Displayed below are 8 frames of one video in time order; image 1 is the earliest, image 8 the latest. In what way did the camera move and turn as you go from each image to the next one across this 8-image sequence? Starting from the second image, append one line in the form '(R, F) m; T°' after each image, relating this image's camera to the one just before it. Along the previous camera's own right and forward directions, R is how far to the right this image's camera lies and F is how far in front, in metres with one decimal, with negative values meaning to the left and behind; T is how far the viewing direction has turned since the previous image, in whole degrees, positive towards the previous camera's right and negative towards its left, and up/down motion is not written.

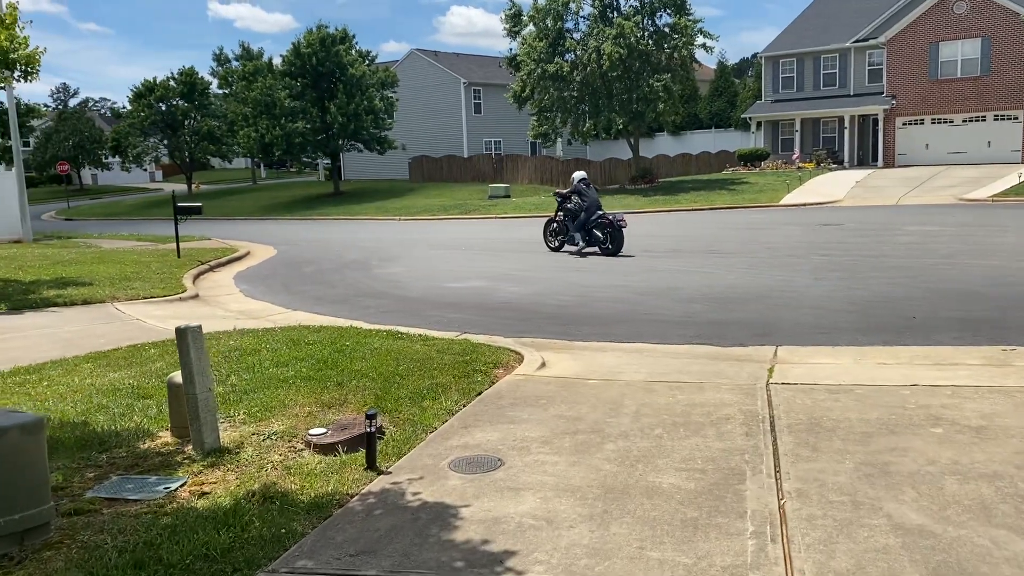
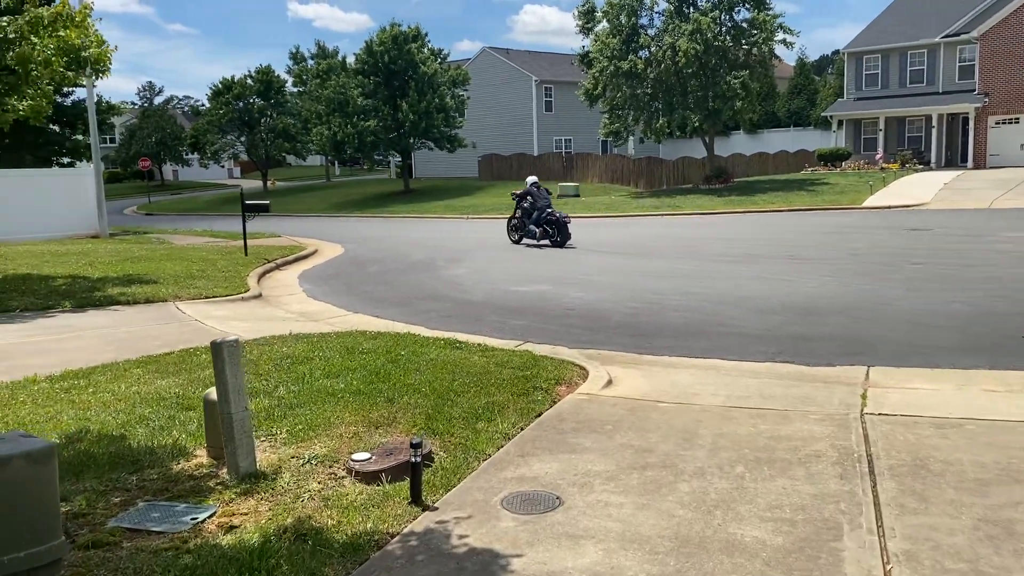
(0.0, +0.4) m; -5°
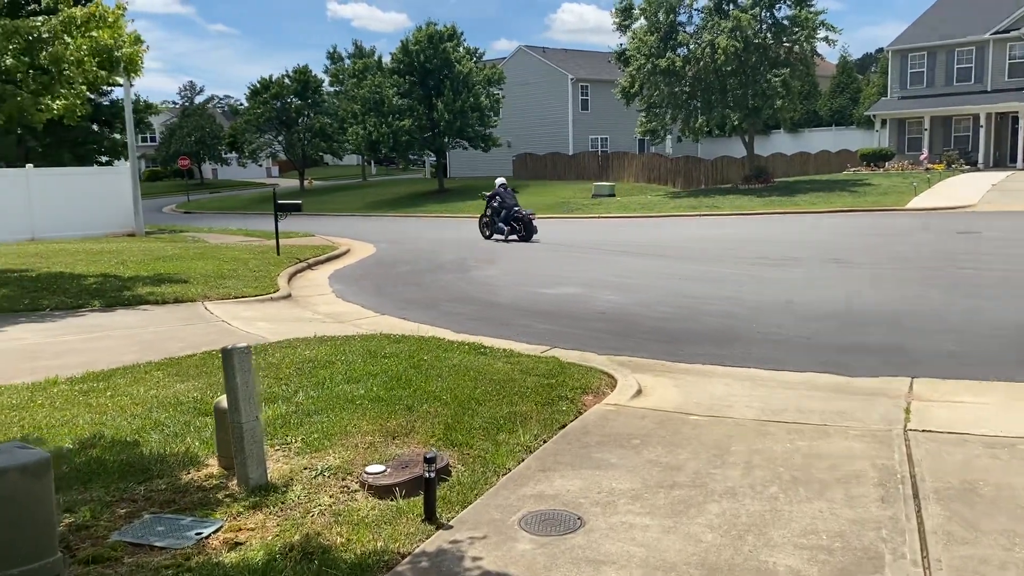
(+0.1, +0.2) m; -2°
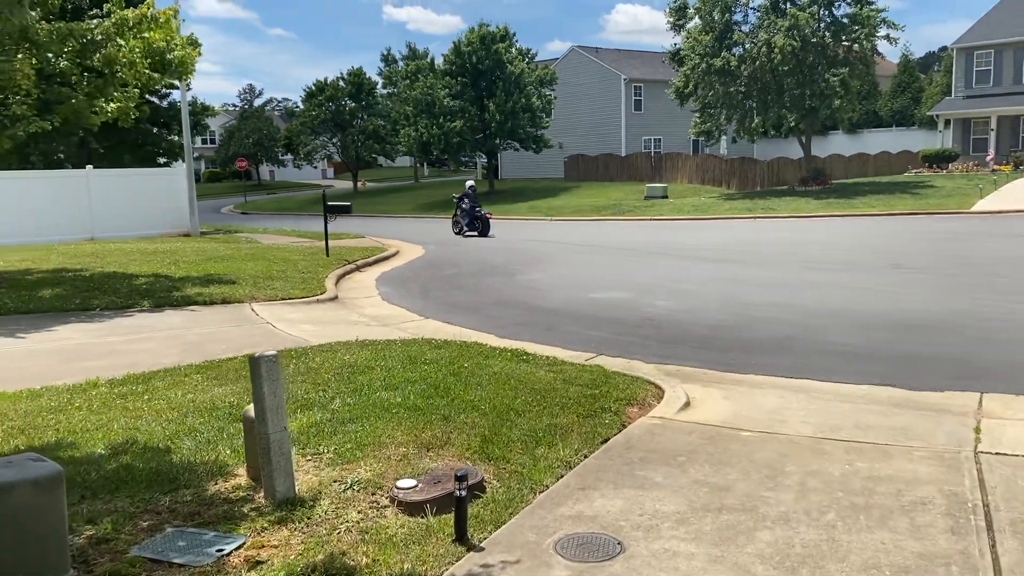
(+0.1, +0.2) m; -3°
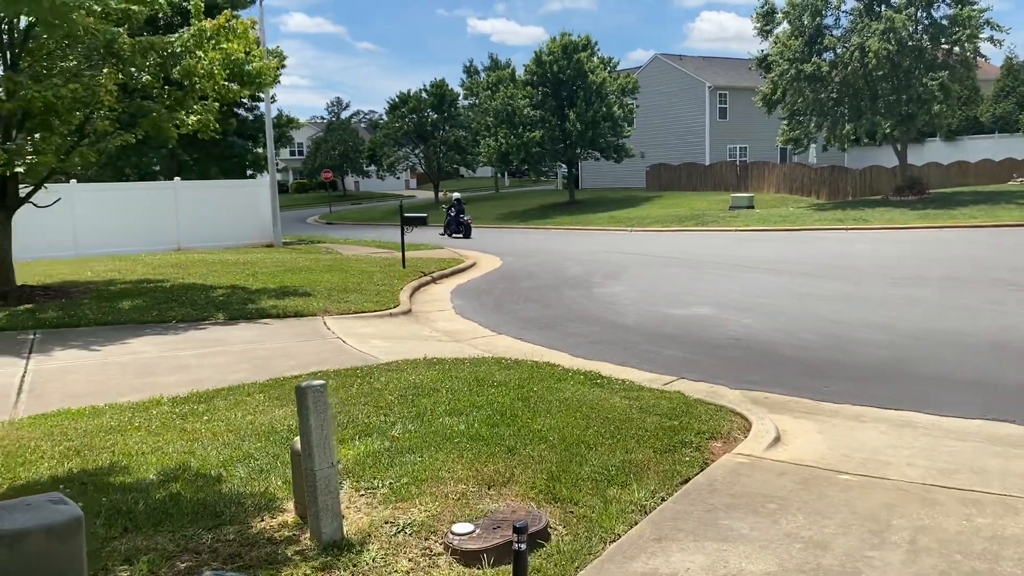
(0.0, +0.4) m; -5°
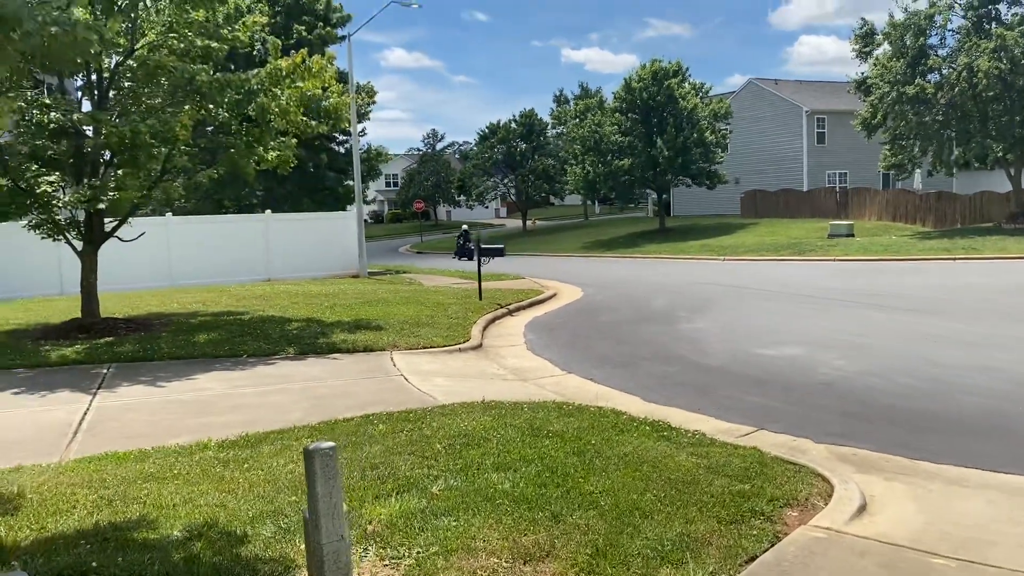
(+0.2, +0.4) m; -6°
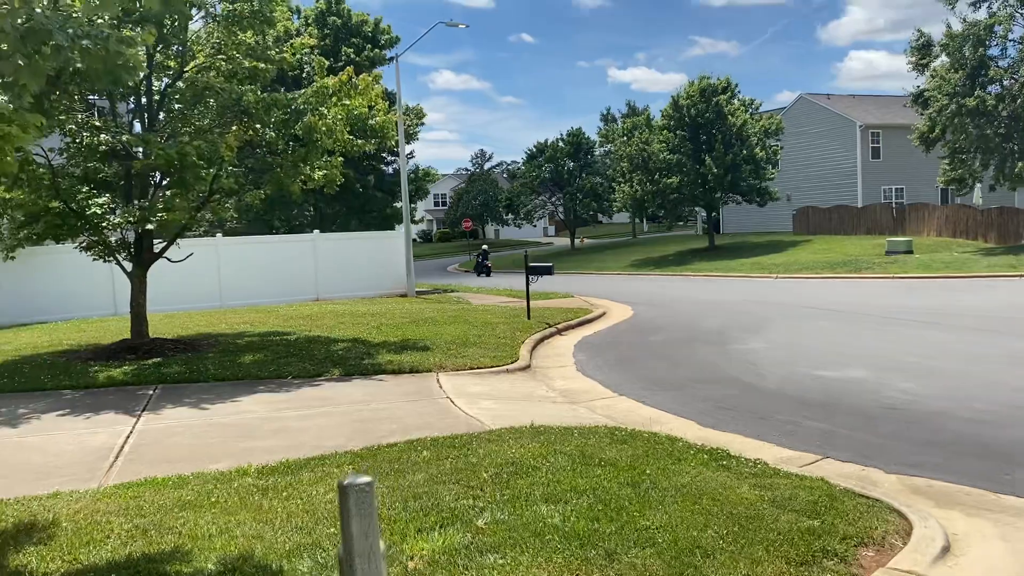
(0.0, +0.2) m; -3°
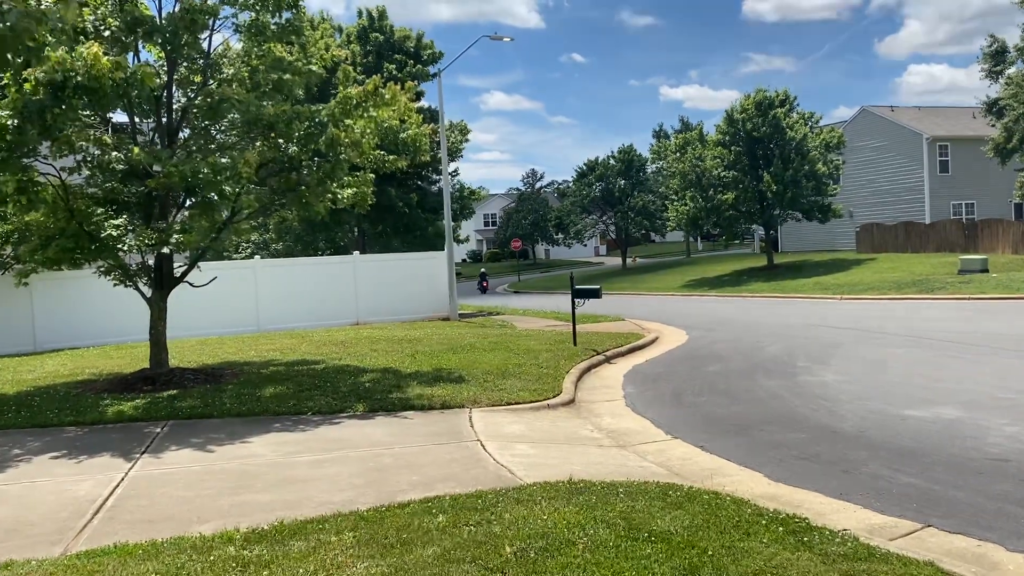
(+0.1, +0.9) m; -3°
